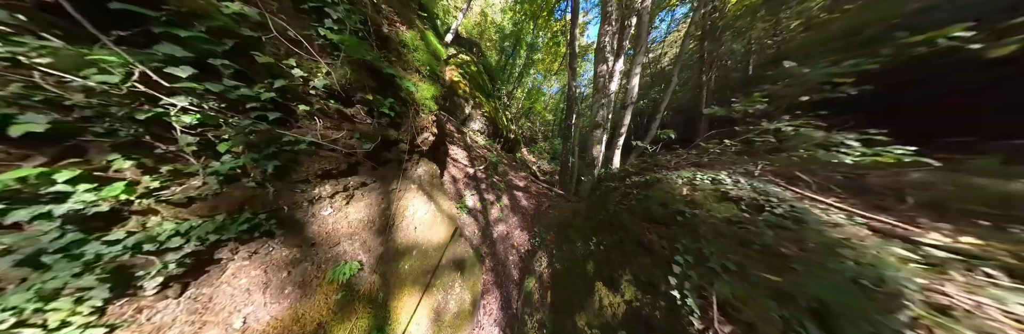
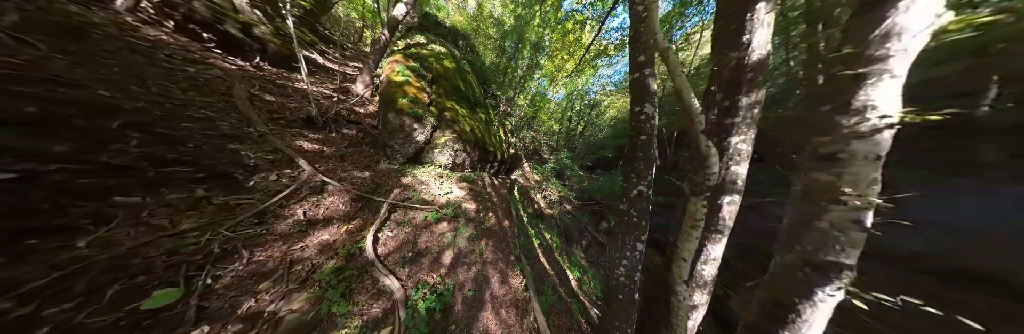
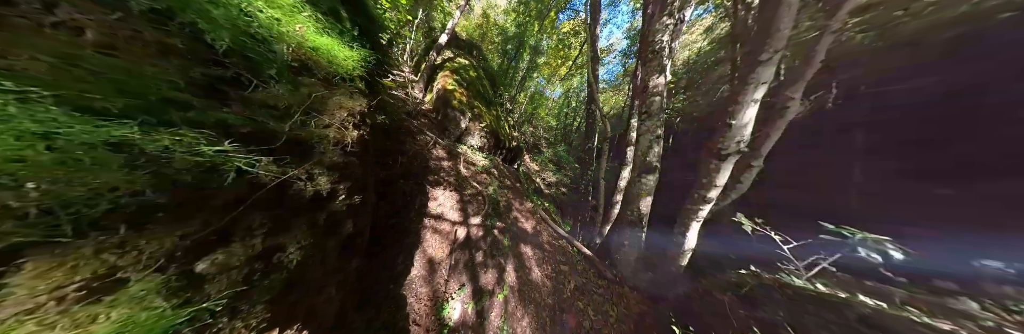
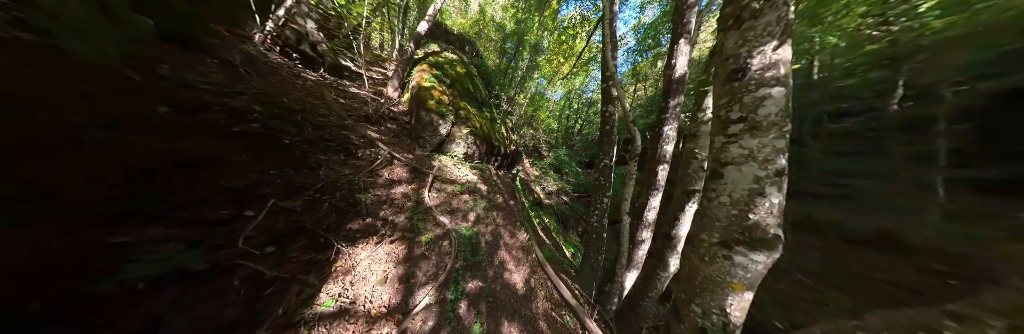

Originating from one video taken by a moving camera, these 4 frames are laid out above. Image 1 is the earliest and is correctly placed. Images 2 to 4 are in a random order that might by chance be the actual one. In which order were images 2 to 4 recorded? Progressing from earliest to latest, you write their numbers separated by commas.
3, 4, 2
